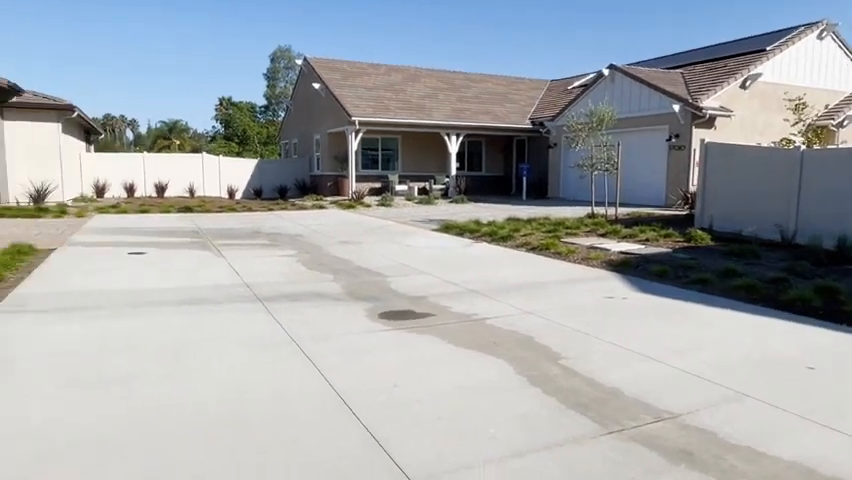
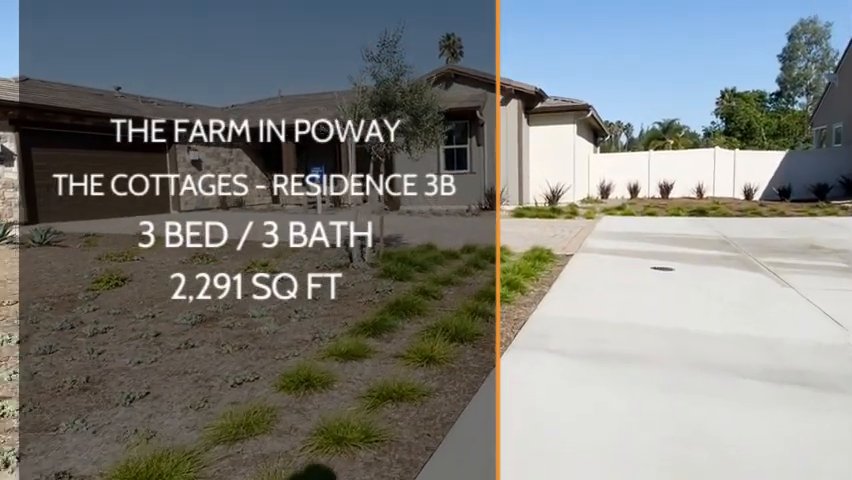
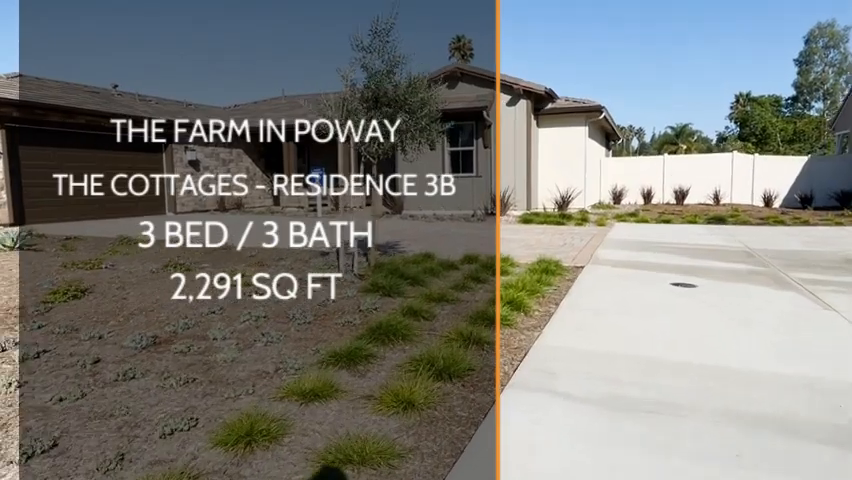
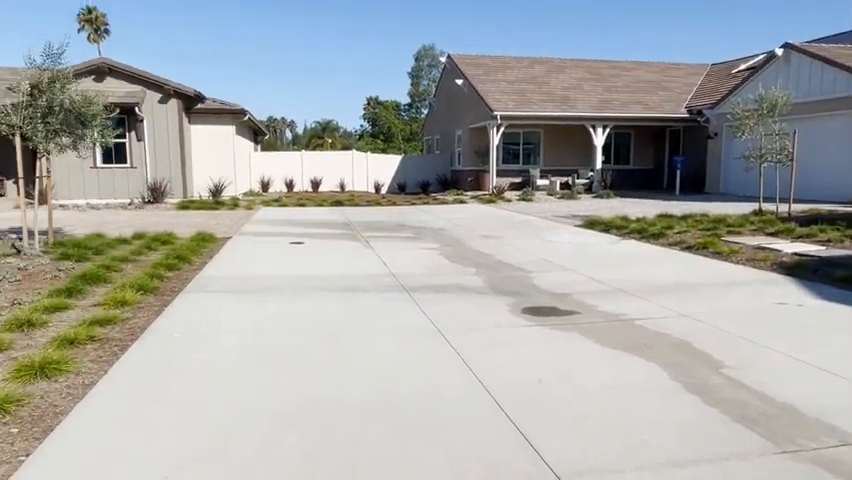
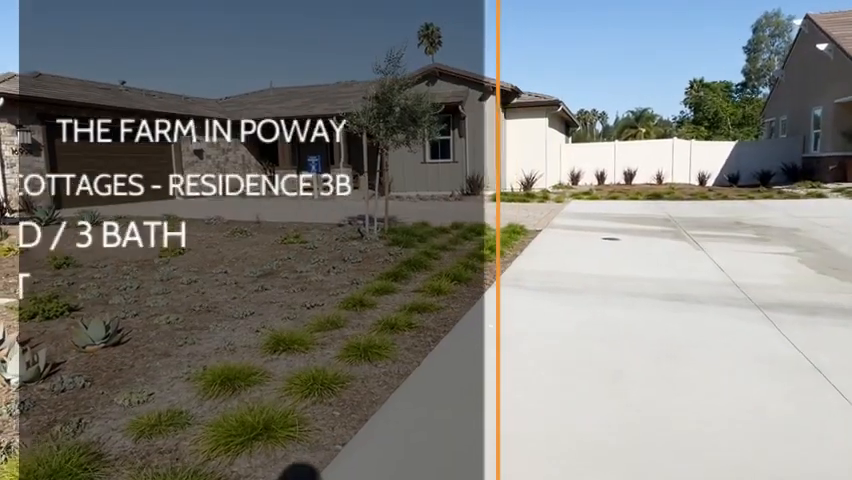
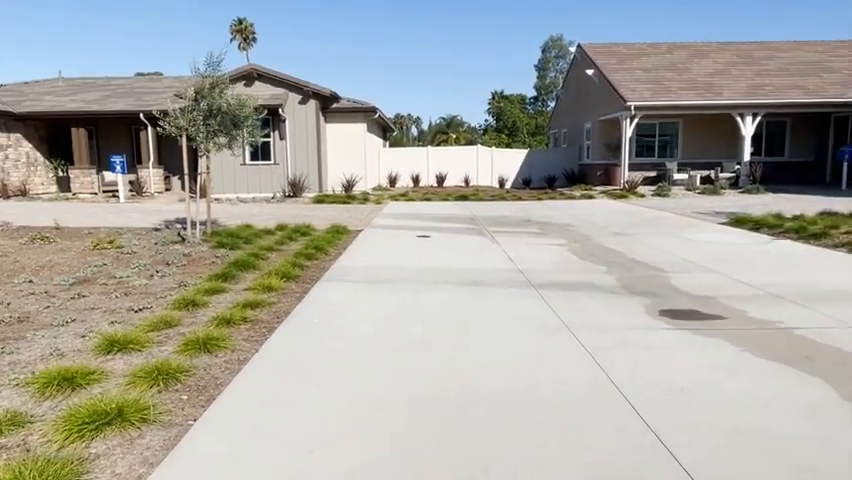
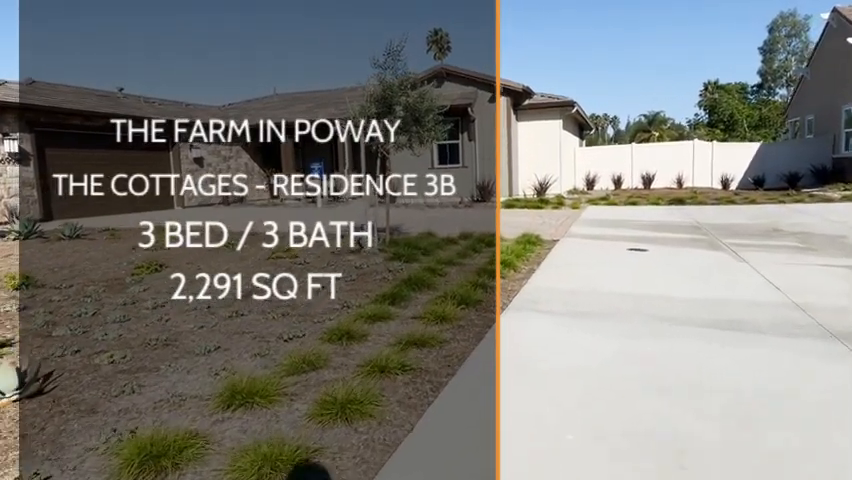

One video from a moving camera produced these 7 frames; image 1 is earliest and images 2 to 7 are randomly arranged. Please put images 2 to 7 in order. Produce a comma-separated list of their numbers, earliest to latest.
4, 6, 5, 7, 2, 3
